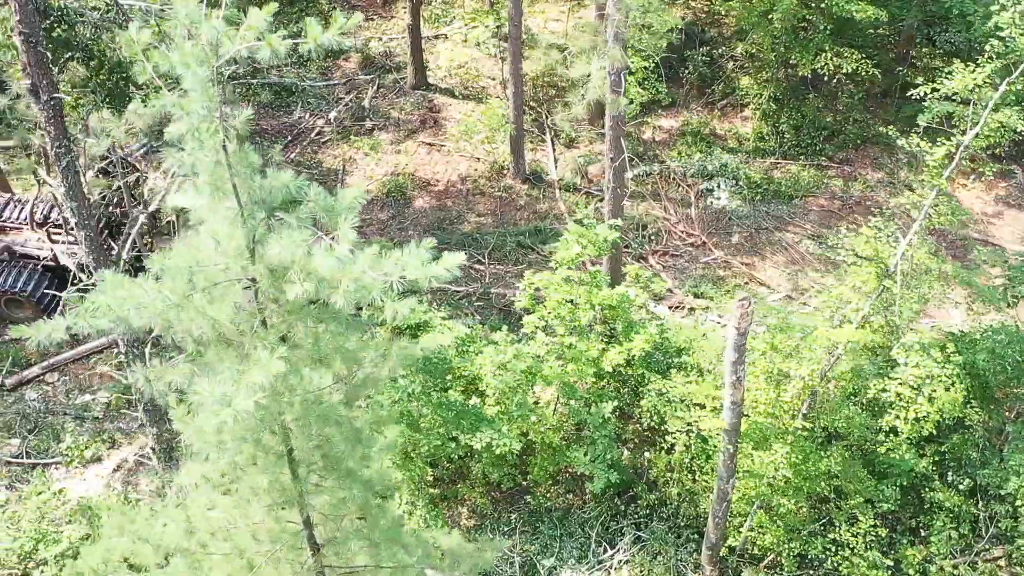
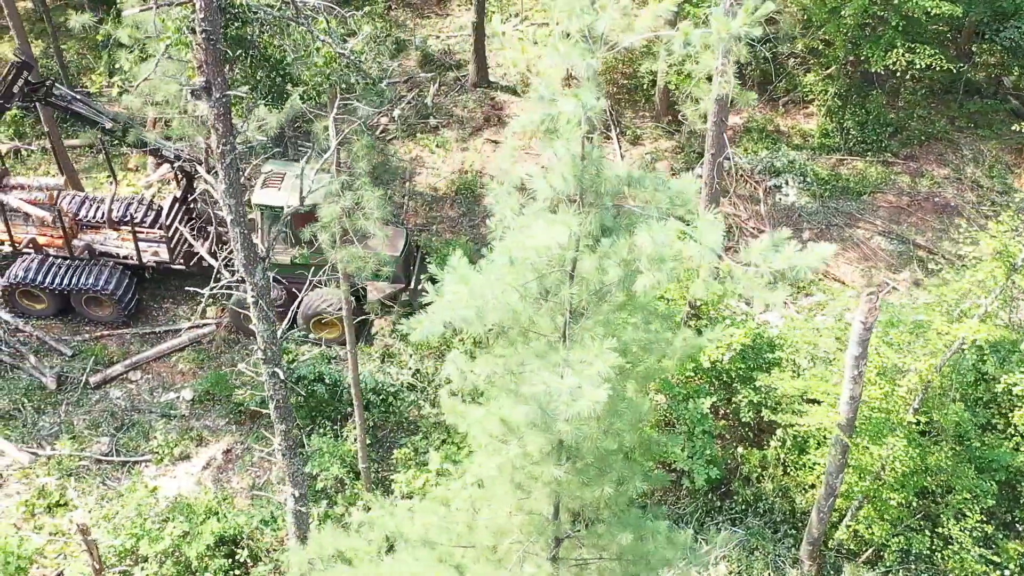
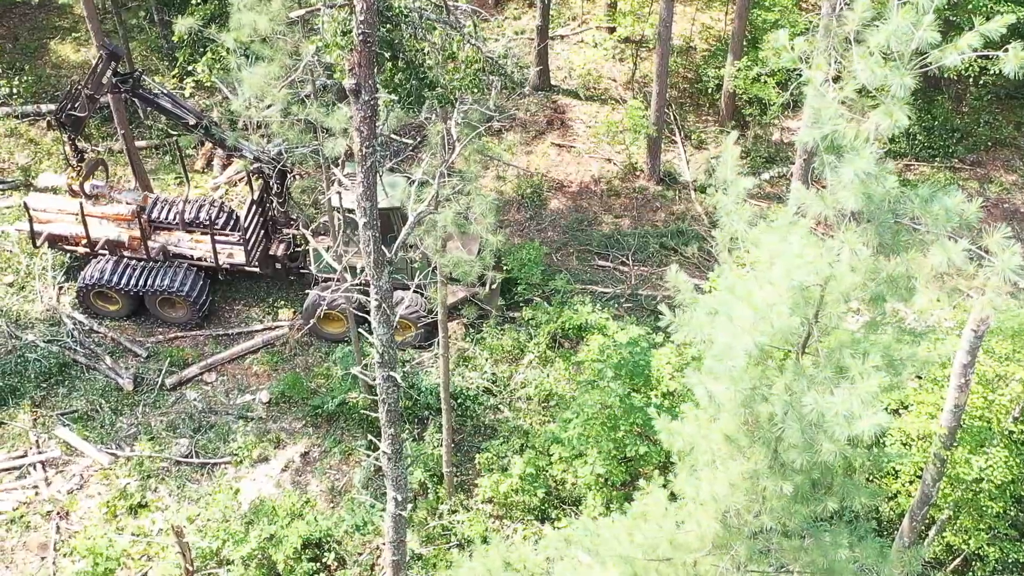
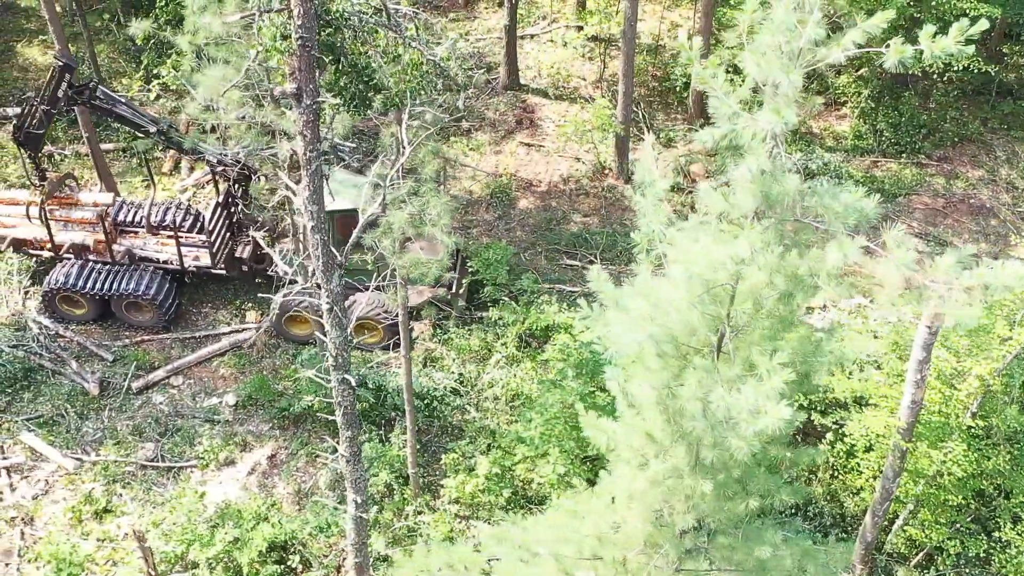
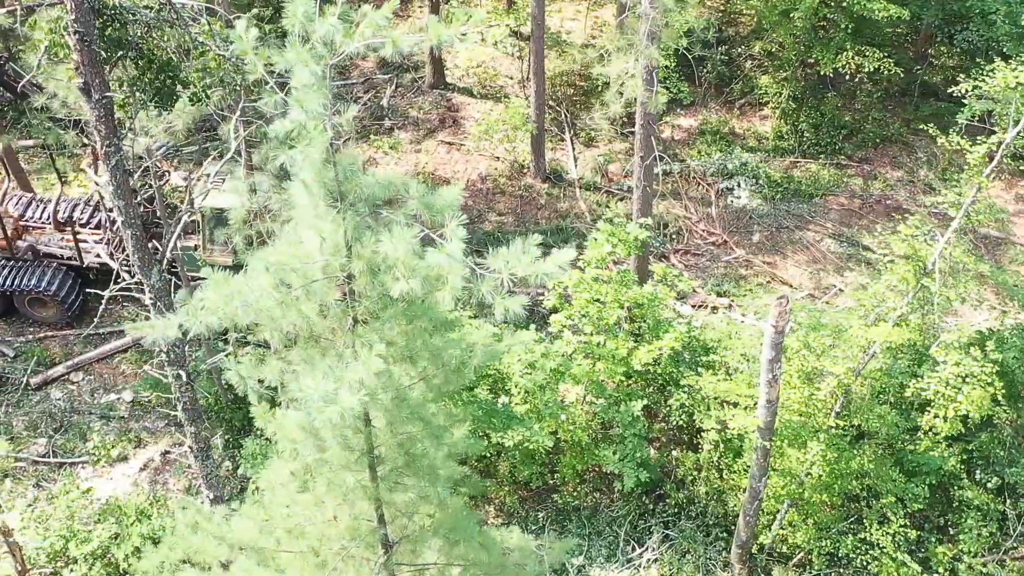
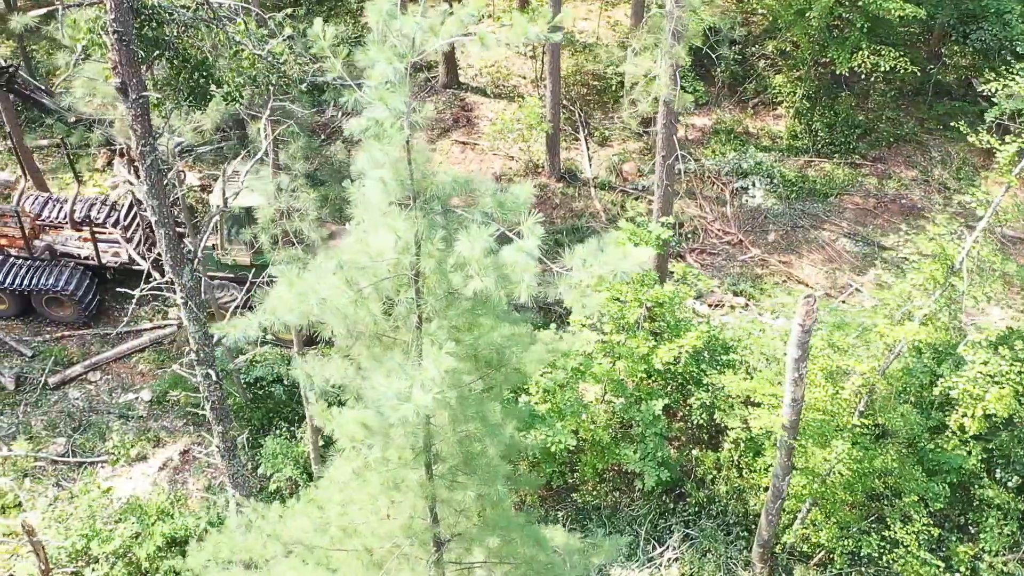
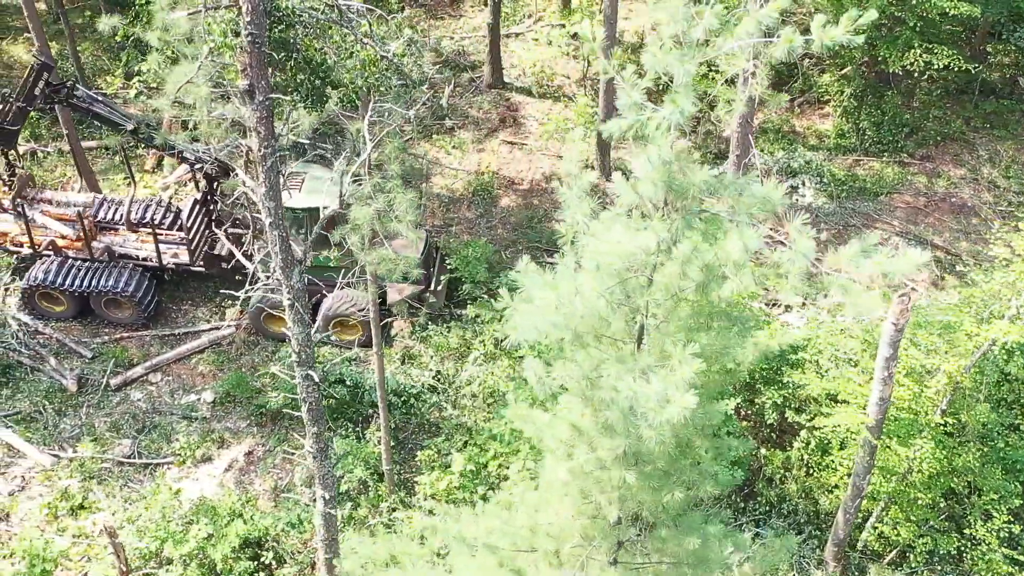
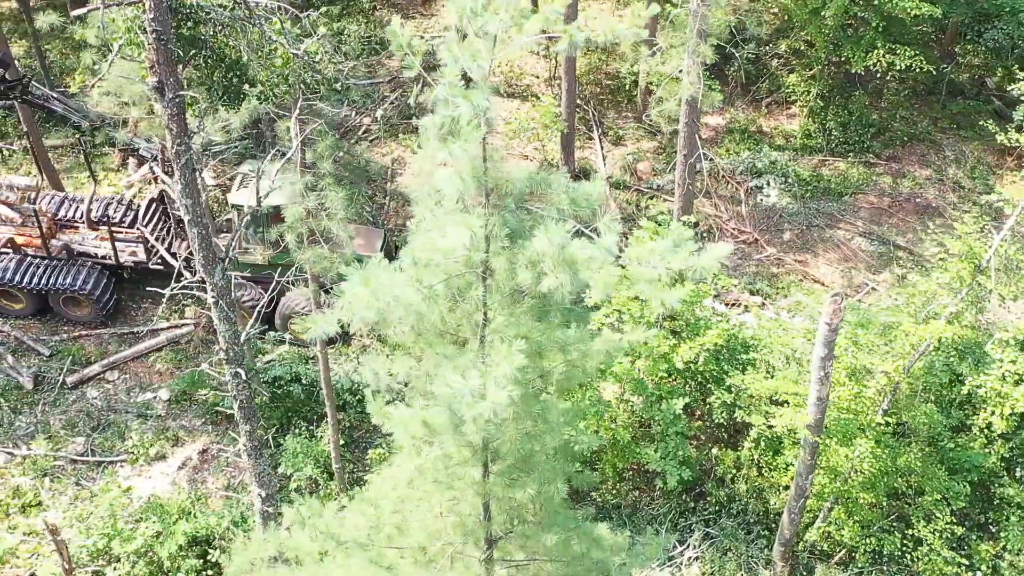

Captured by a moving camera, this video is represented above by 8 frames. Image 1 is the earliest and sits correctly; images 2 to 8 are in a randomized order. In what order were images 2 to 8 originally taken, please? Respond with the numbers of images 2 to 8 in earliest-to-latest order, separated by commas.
5, 6, 8, 2, 7, 4, 3
